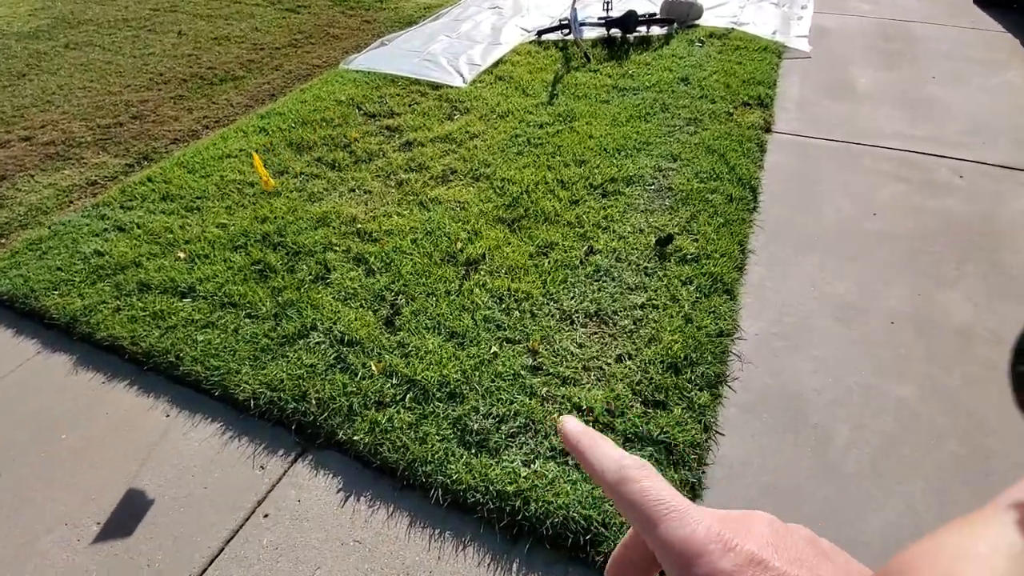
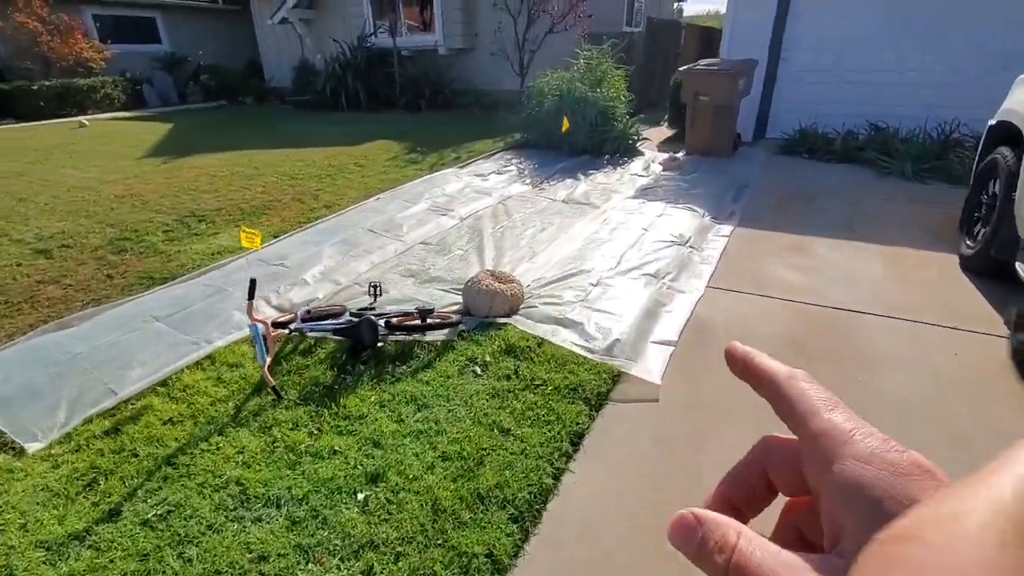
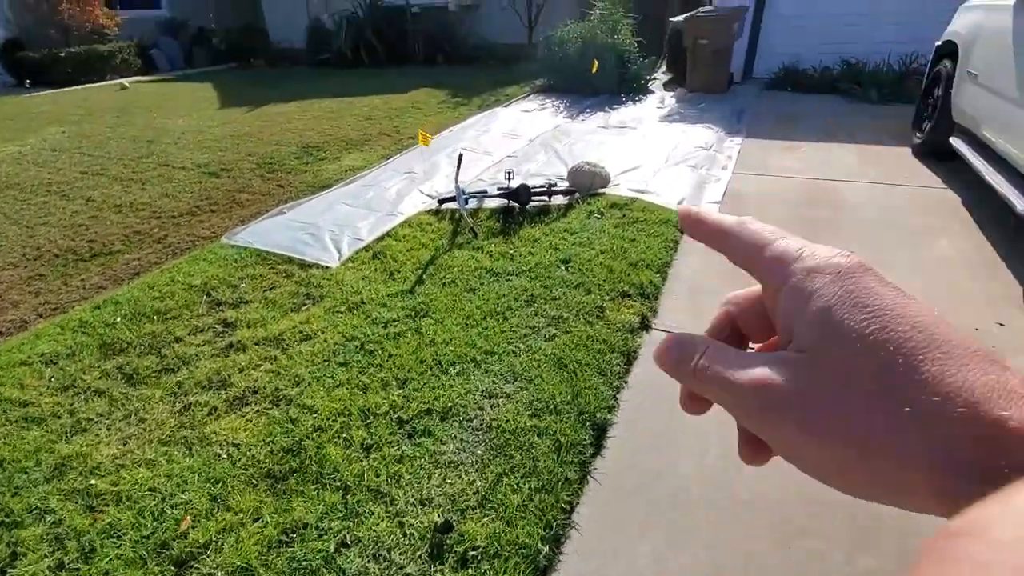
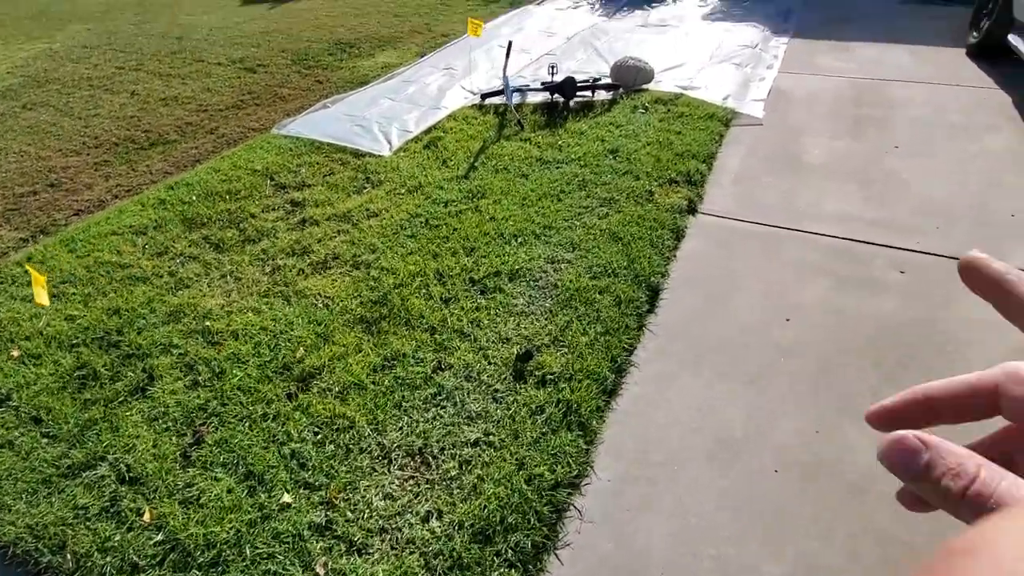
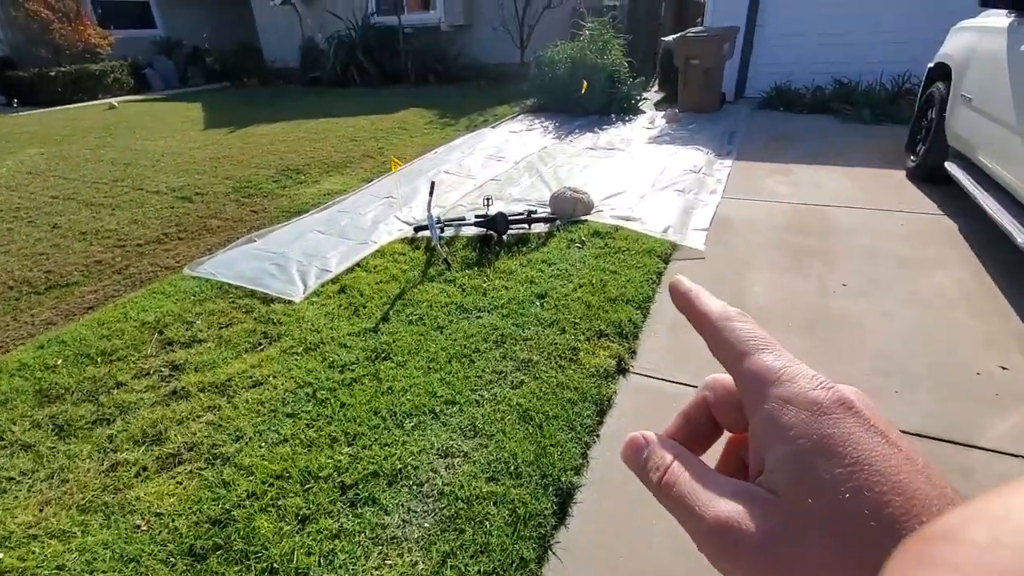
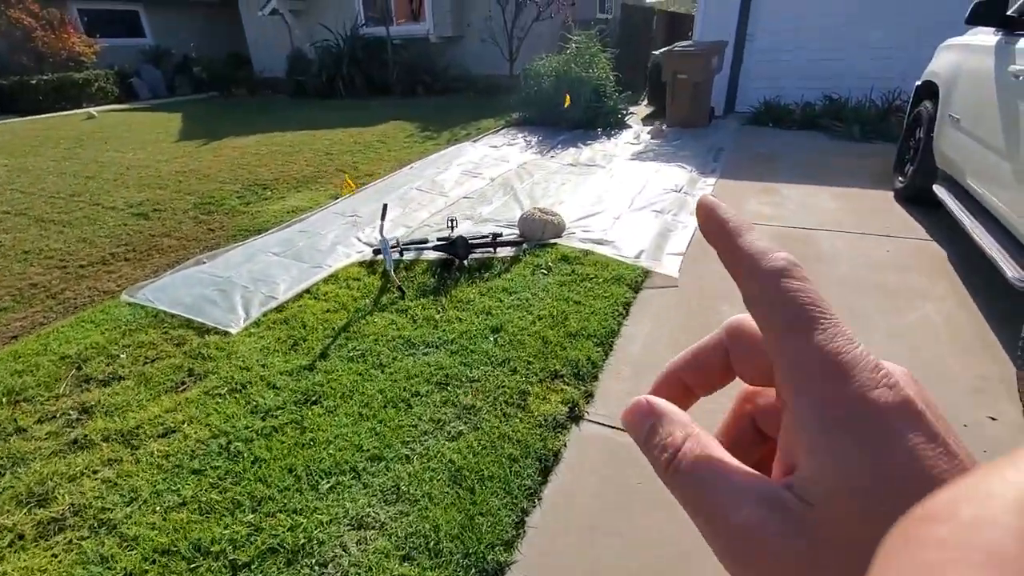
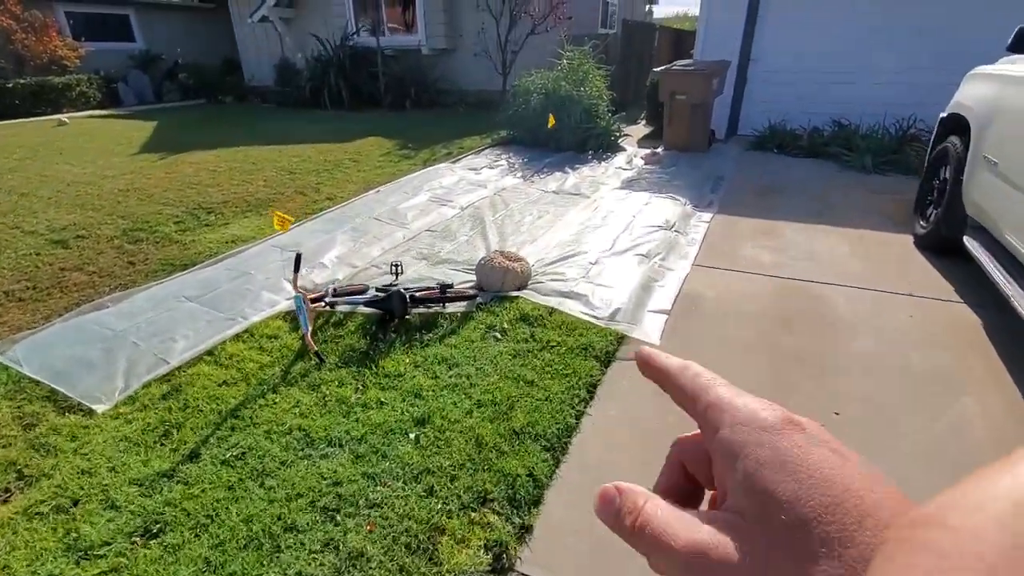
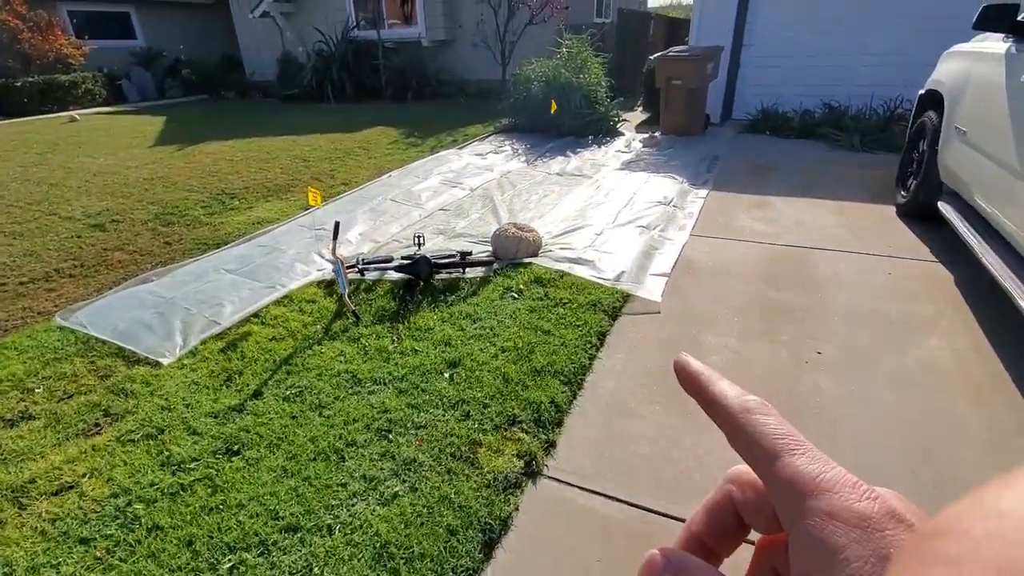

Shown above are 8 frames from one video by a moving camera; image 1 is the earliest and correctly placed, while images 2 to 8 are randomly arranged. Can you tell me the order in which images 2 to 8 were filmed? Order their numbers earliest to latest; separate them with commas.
4, 3, 5, 6, 8, 7, 2
